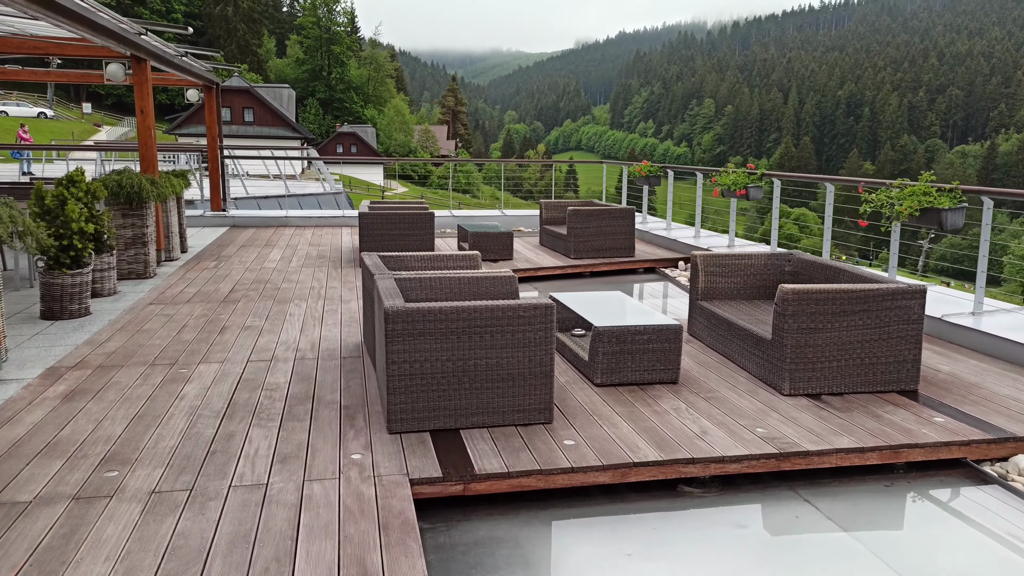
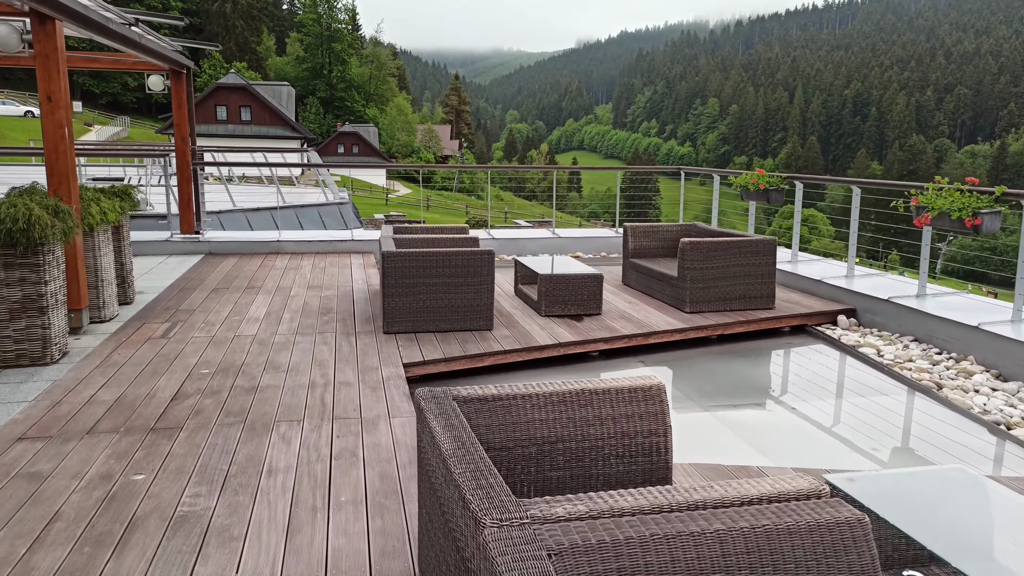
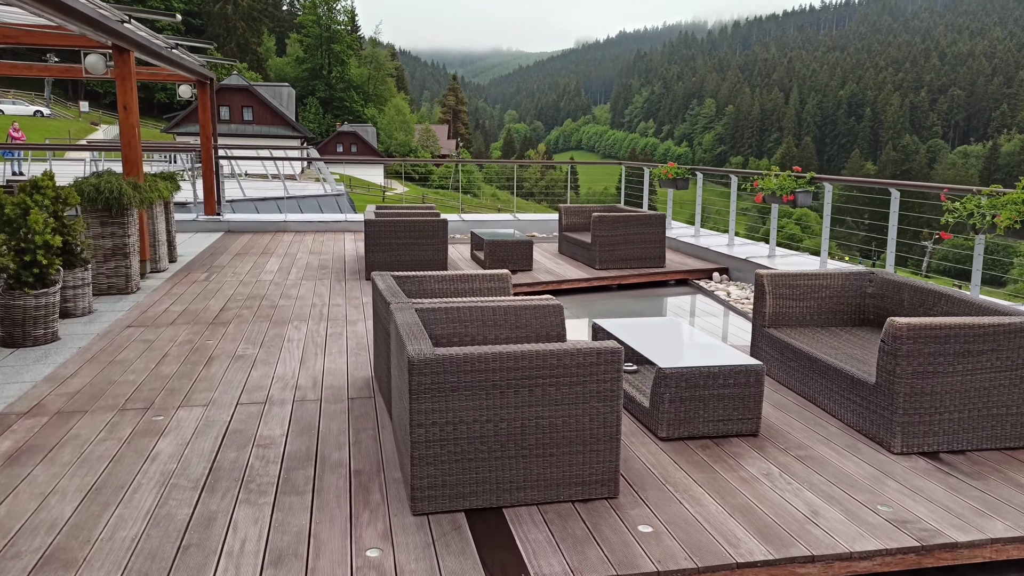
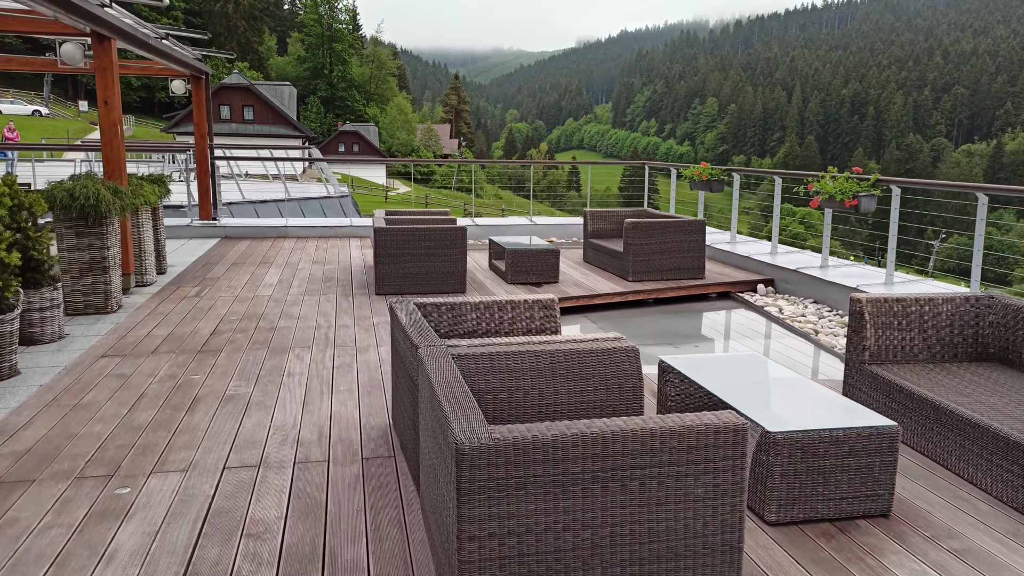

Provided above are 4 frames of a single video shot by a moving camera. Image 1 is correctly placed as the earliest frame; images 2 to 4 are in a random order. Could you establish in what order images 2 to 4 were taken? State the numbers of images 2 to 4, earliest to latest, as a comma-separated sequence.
3, 4, 2
